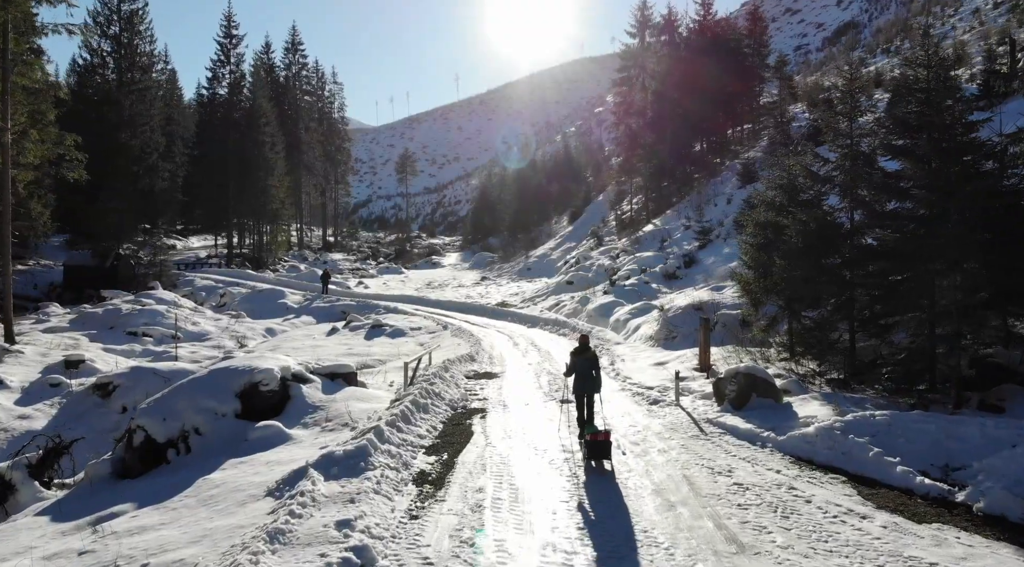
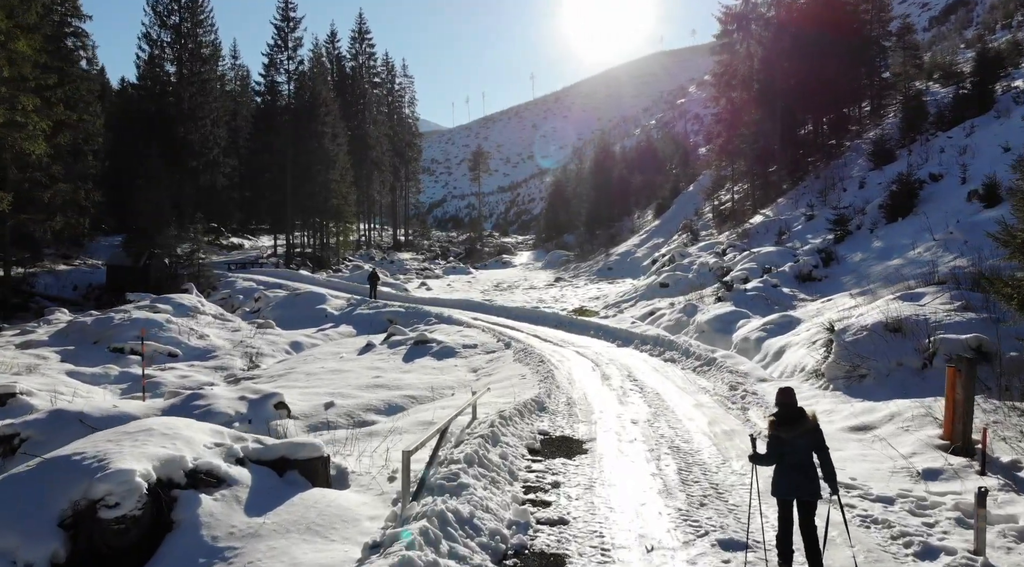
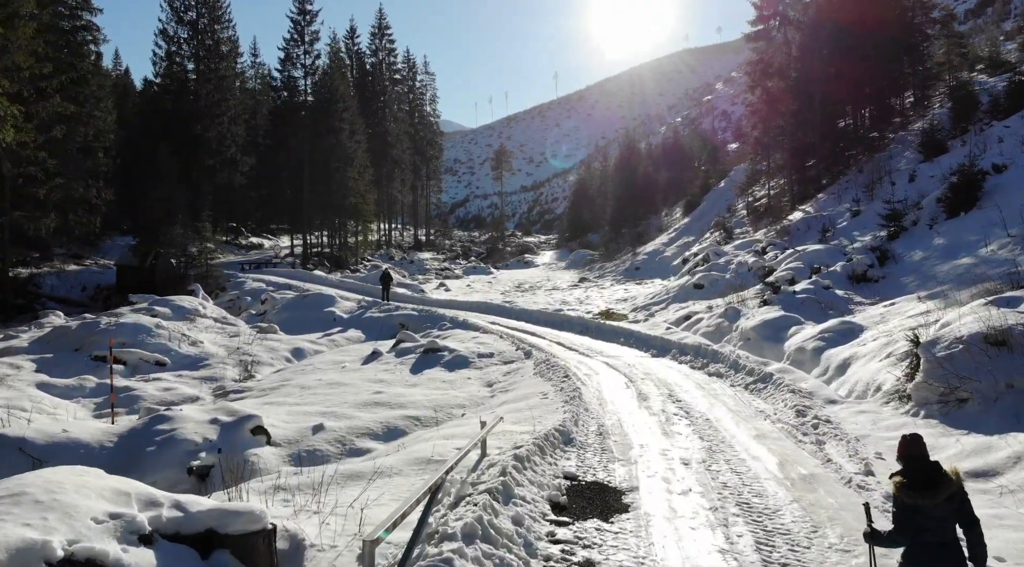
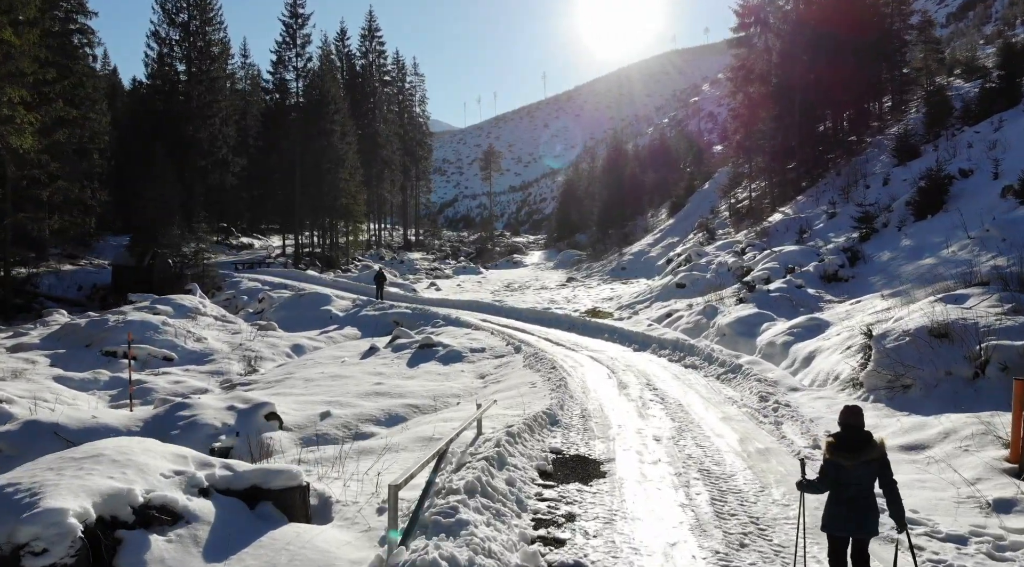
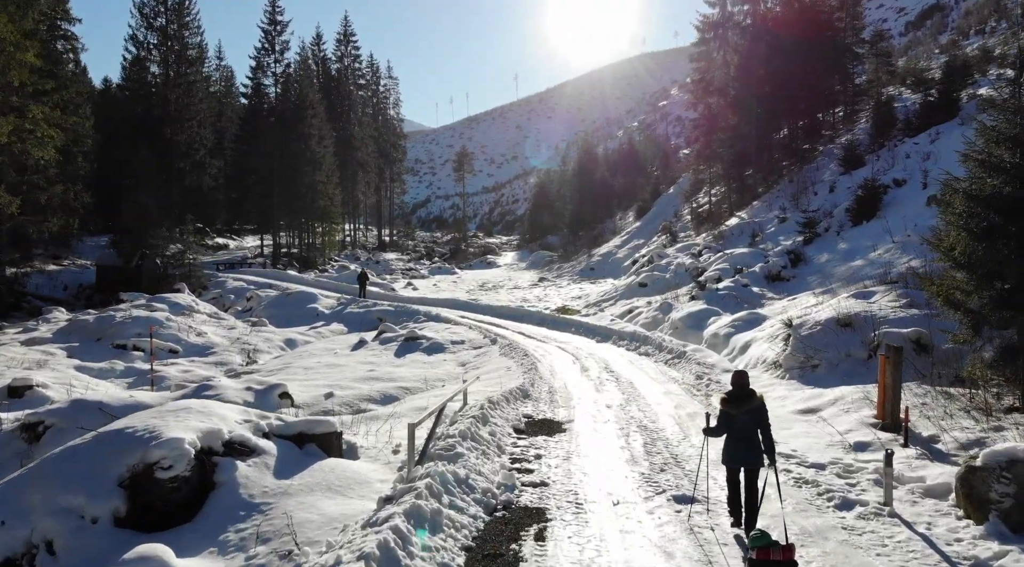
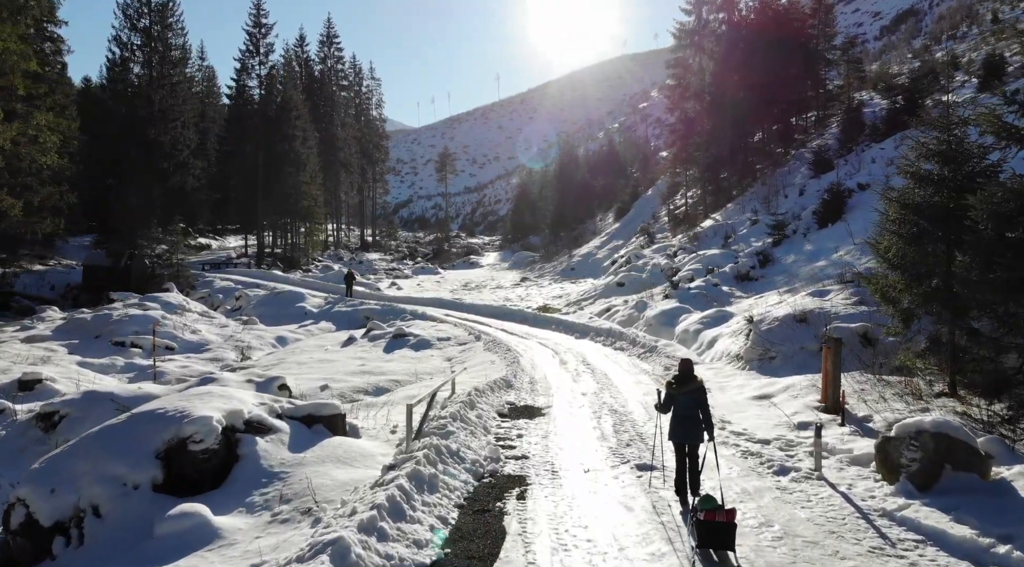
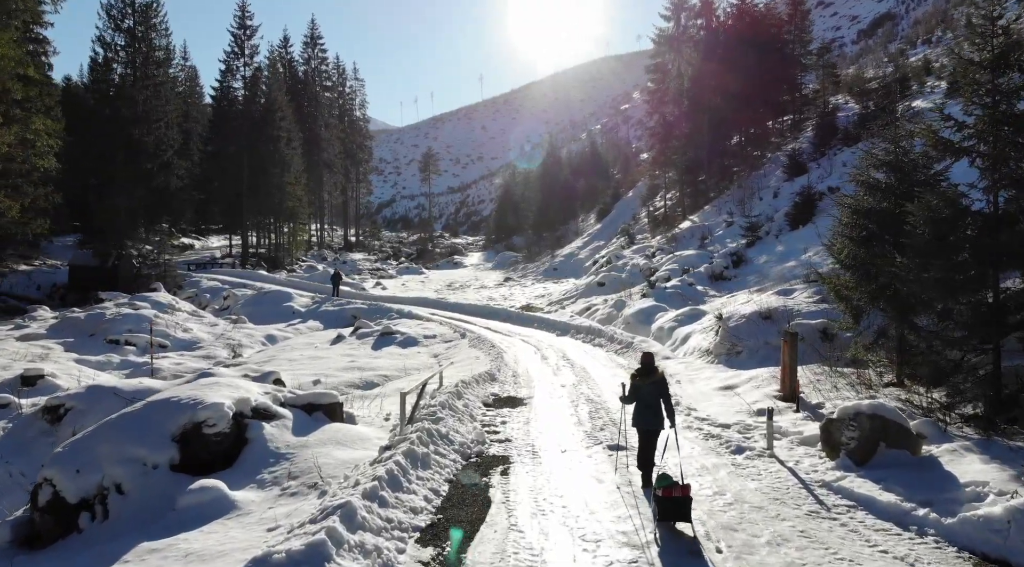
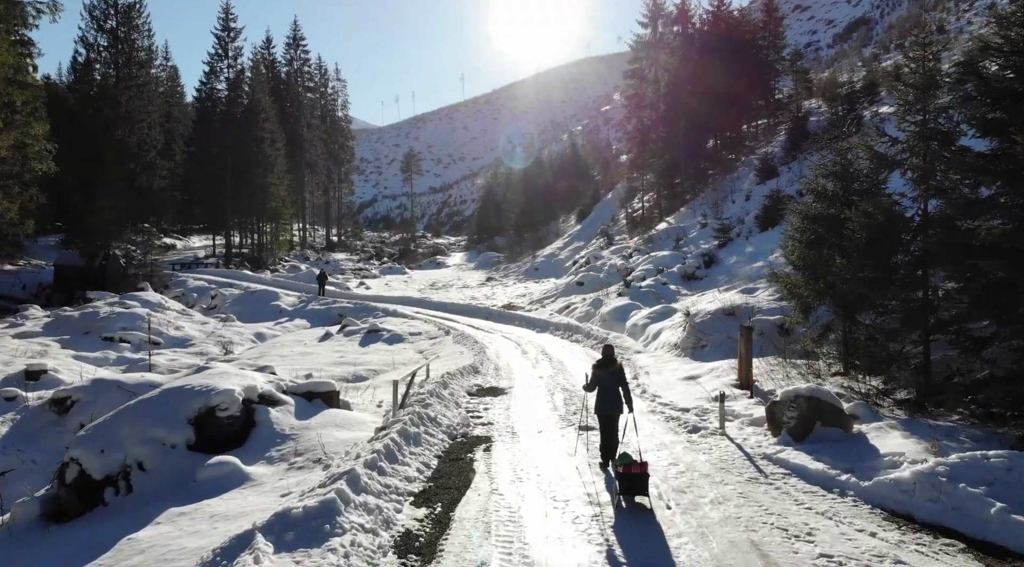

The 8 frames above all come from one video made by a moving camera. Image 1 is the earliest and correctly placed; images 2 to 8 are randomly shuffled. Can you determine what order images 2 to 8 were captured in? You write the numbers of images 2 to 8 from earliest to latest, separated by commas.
8, 7, 6, 5, 2, 4, 3
